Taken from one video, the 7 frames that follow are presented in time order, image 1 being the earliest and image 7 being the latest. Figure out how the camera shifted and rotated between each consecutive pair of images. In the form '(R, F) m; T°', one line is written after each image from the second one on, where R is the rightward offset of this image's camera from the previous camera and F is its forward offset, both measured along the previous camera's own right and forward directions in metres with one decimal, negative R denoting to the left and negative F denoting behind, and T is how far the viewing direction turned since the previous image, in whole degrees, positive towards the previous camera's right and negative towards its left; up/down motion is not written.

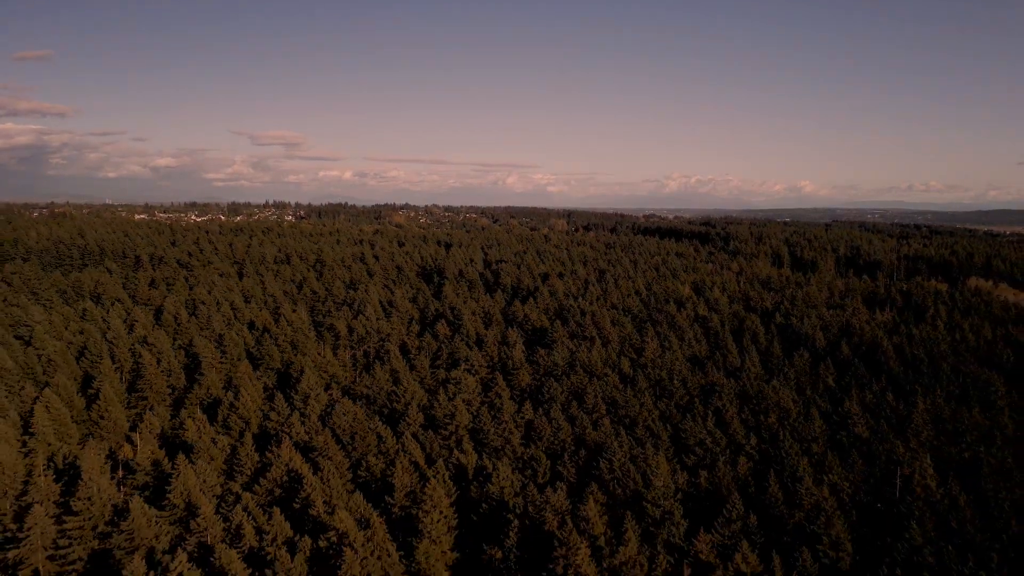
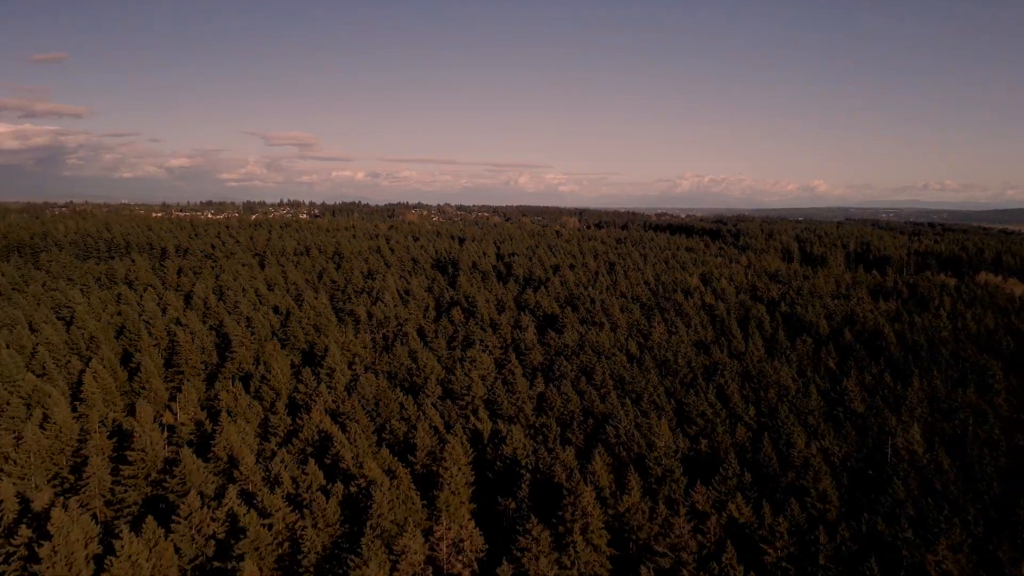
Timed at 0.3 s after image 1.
(-0.1, -4.4) m; -1°
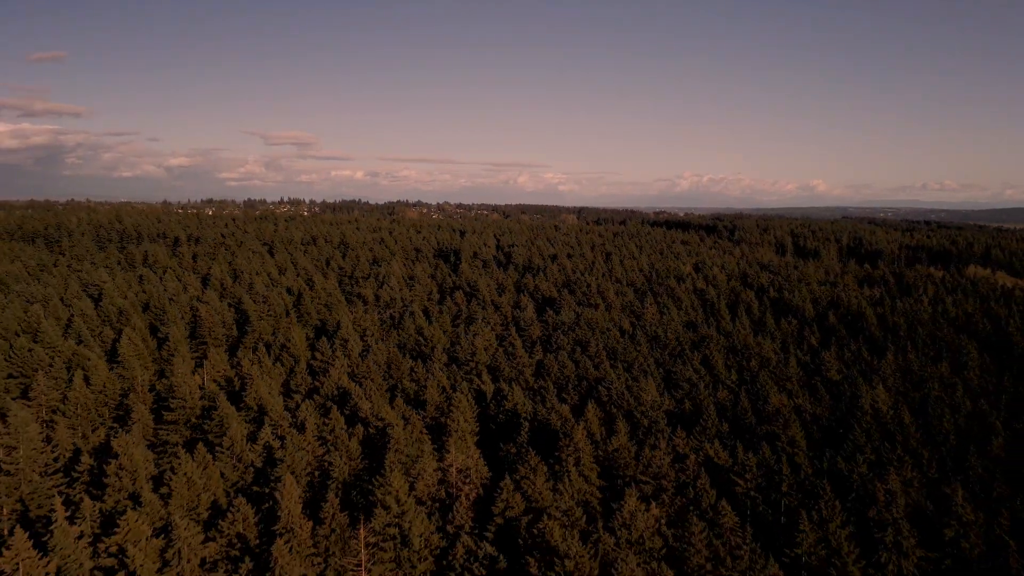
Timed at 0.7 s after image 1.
(-0.1, -6.0) m; 0°
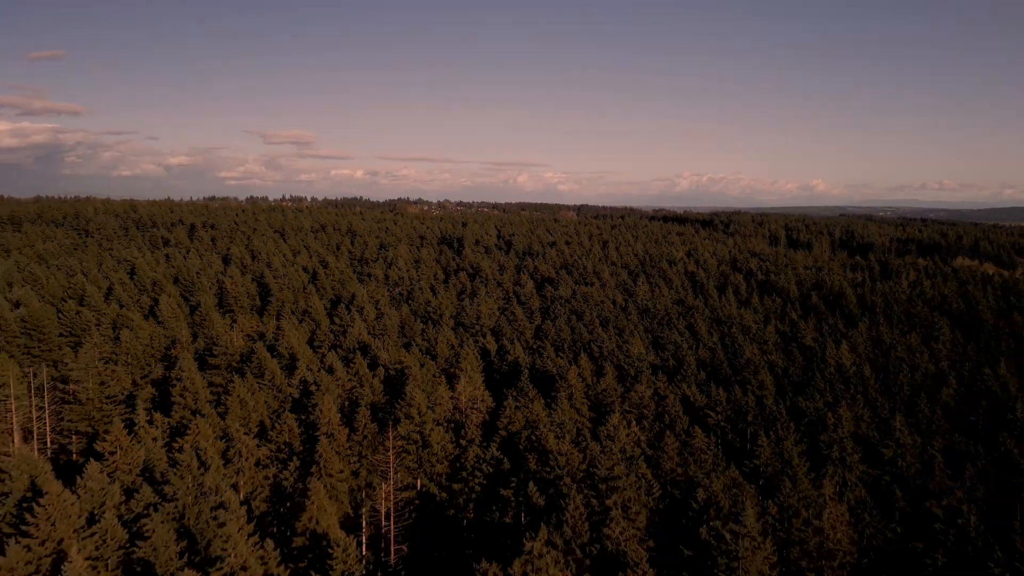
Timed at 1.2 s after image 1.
(-0.2, -7.8) m; 0°
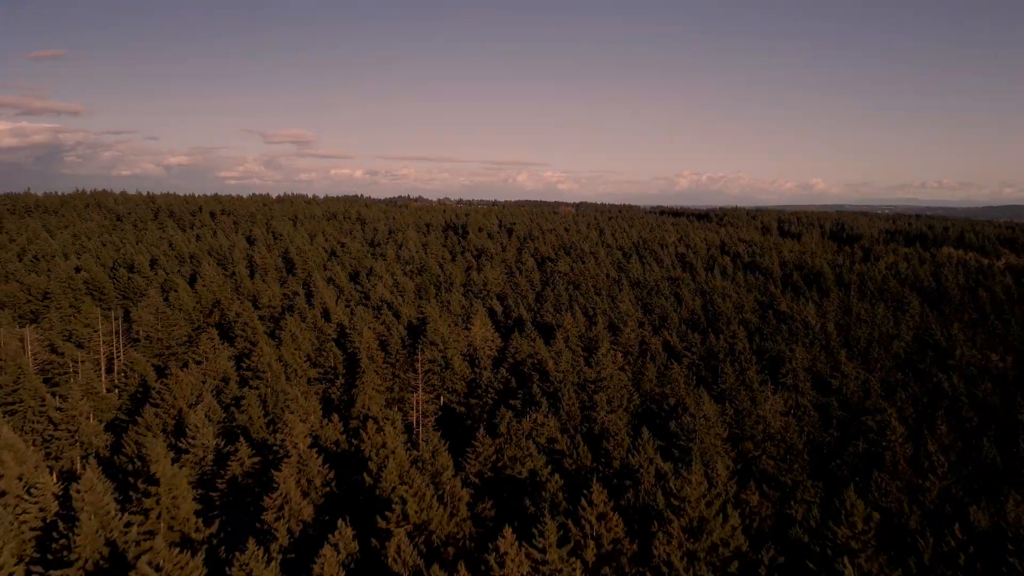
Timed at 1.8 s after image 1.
(-0.5, -10.0) m; 0°
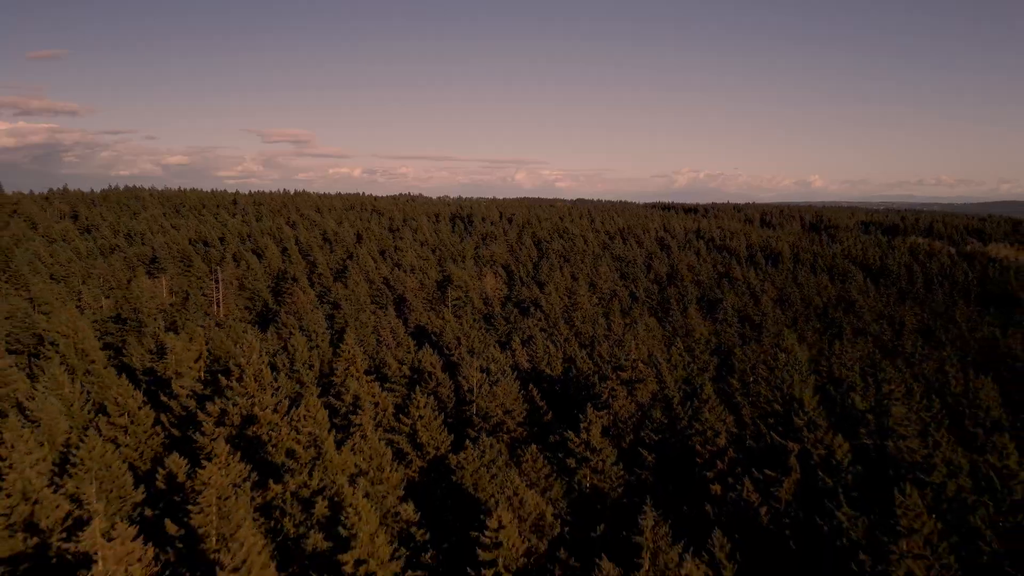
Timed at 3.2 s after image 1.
(-0.5, -22.1) m; 0°
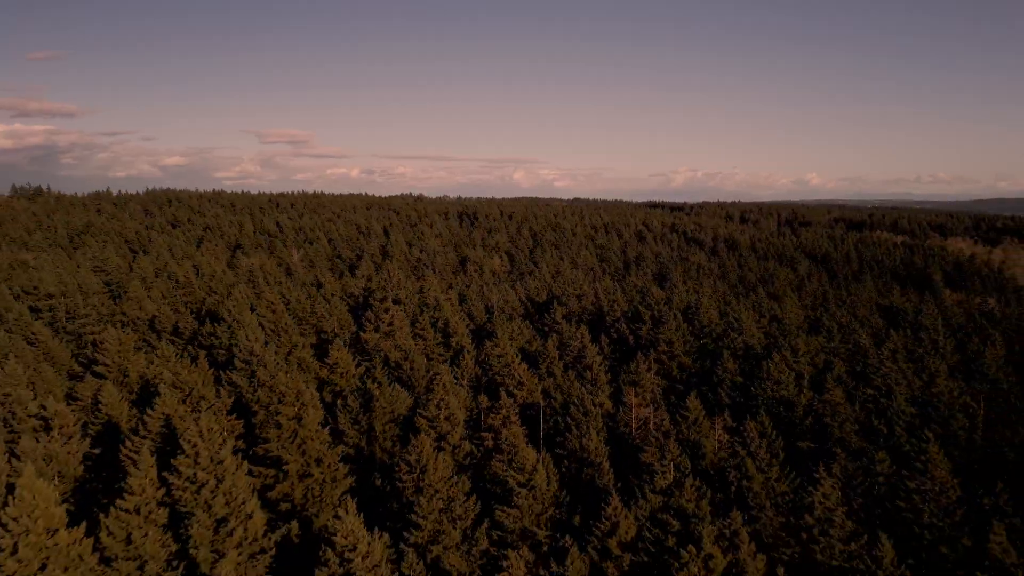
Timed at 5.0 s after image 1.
(-0.4, -29.6) m; 0°
